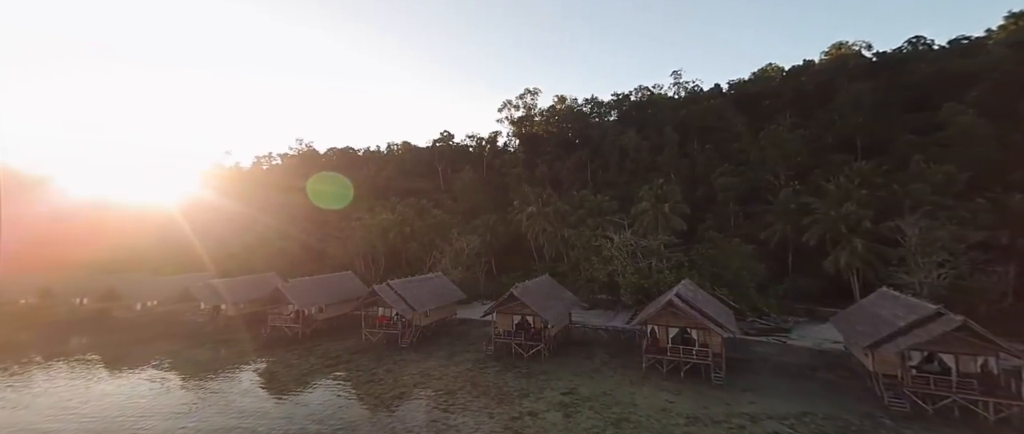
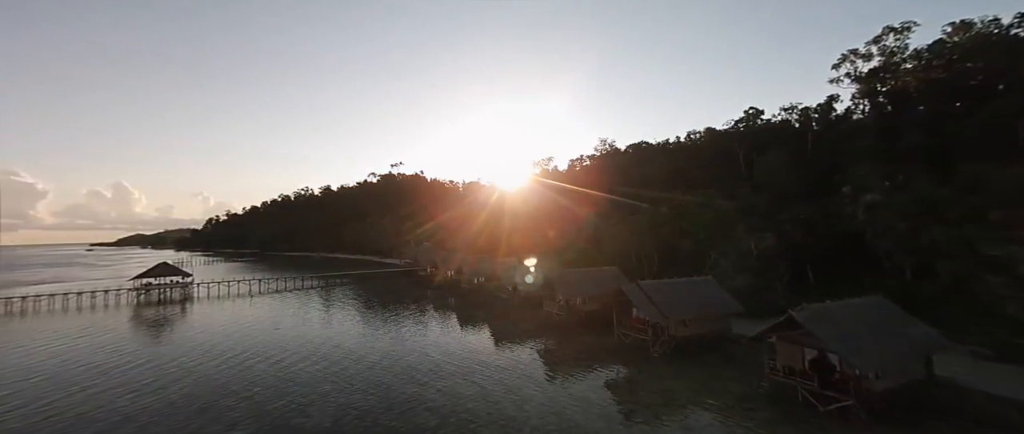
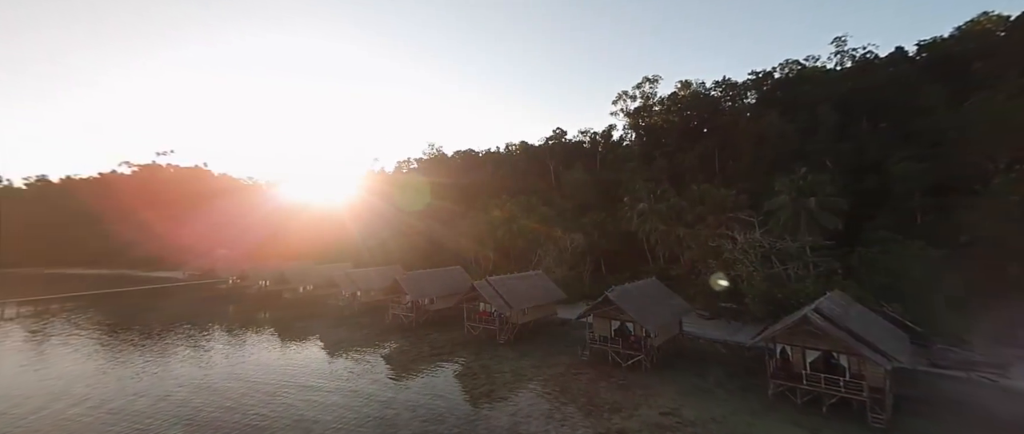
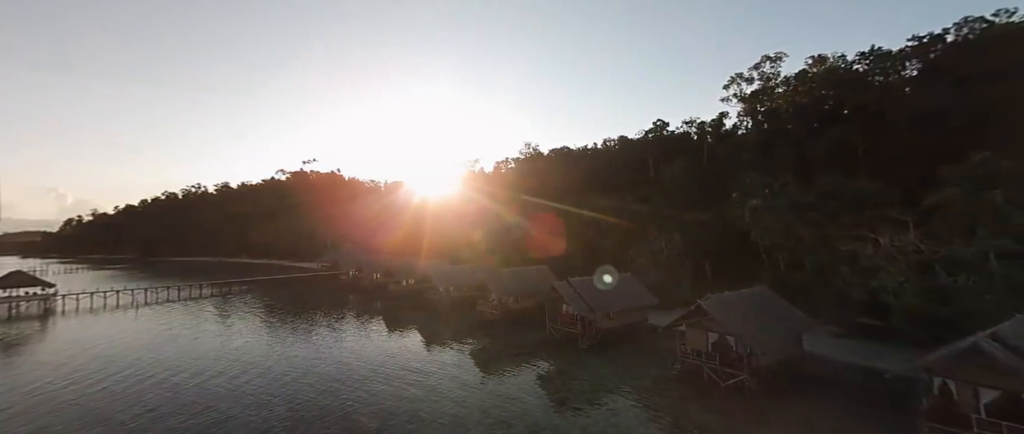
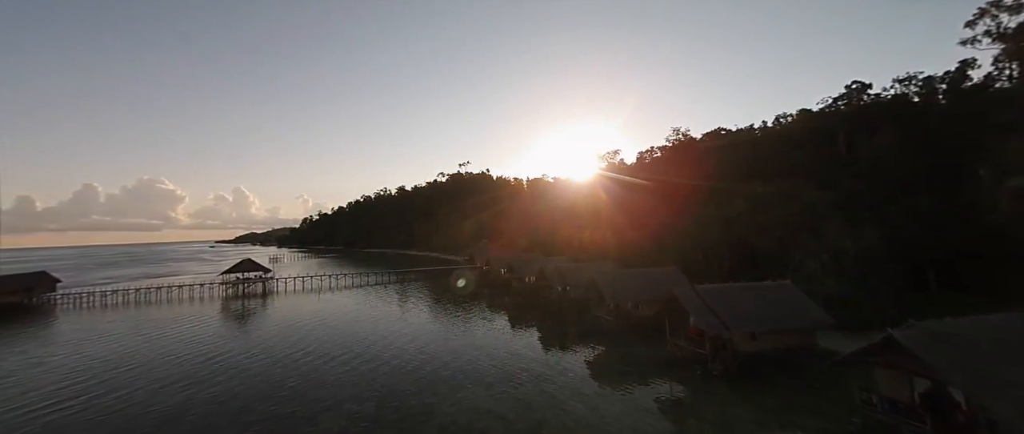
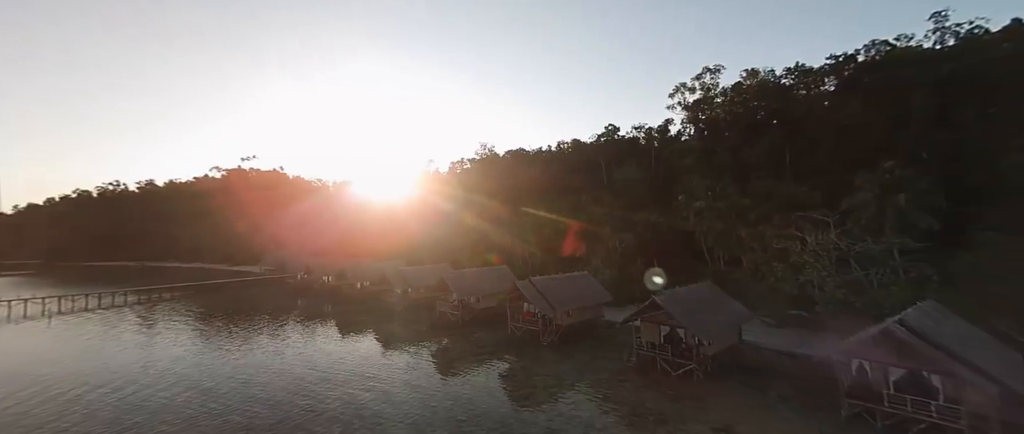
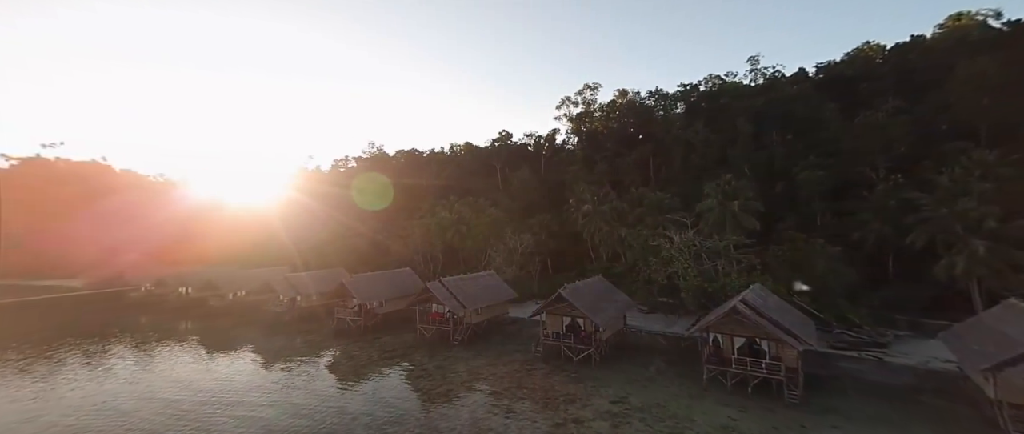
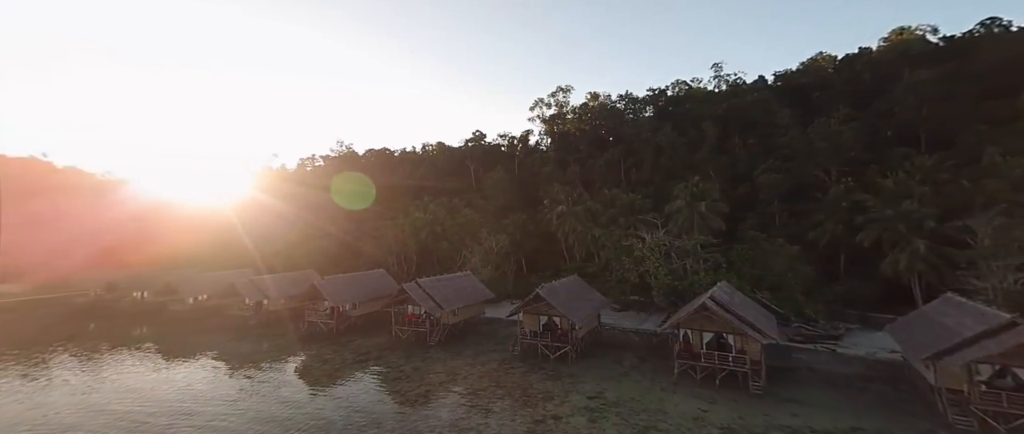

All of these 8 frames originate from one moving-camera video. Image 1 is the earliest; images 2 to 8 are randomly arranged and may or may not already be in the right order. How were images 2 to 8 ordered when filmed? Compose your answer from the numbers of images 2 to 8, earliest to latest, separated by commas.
8, 7, 3, 6, 4, 2, 5
